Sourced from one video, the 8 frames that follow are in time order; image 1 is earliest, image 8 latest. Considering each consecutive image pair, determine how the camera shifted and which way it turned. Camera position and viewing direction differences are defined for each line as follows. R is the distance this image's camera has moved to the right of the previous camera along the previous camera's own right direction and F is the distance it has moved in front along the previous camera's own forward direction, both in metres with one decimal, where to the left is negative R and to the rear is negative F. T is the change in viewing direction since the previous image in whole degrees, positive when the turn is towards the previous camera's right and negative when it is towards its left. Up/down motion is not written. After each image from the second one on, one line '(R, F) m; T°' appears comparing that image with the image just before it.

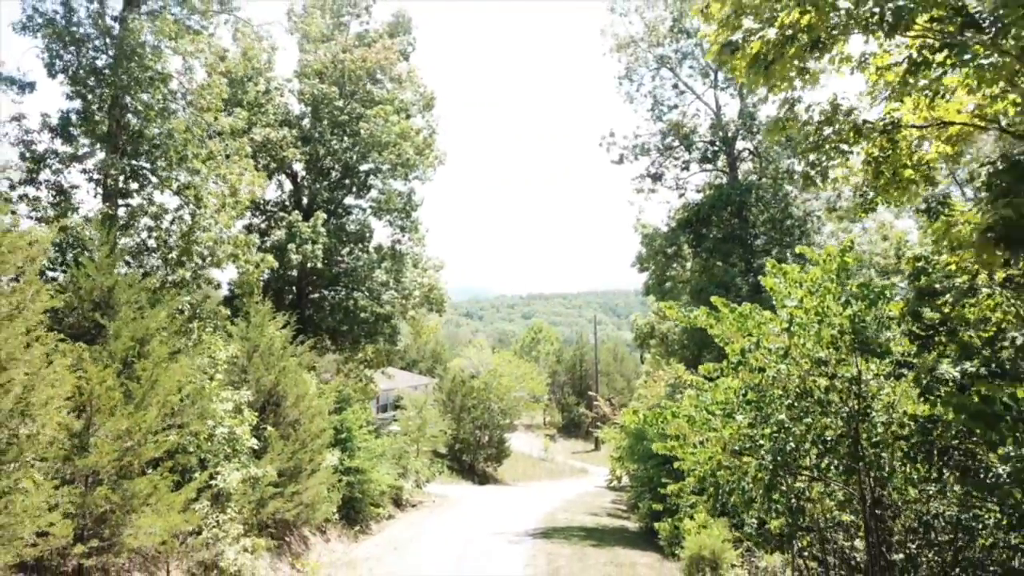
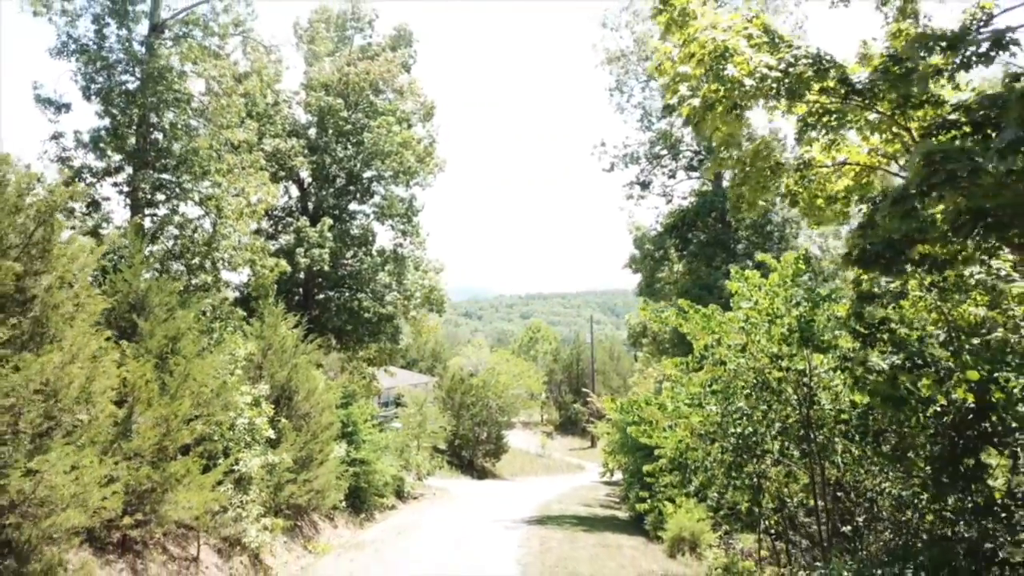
(+0.1, -1.3) m; 0°
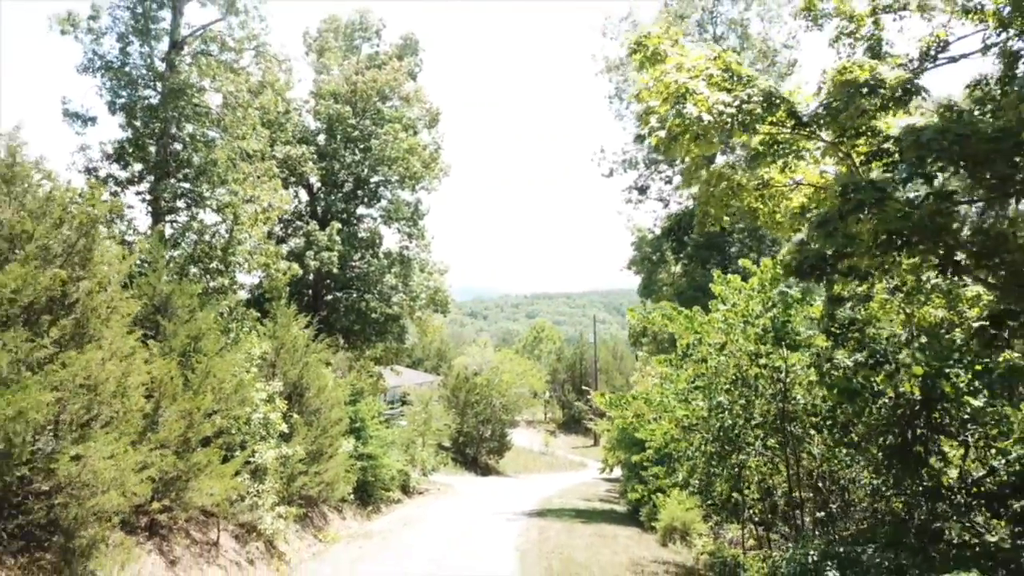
(+0.1, -0.9) m; 0°
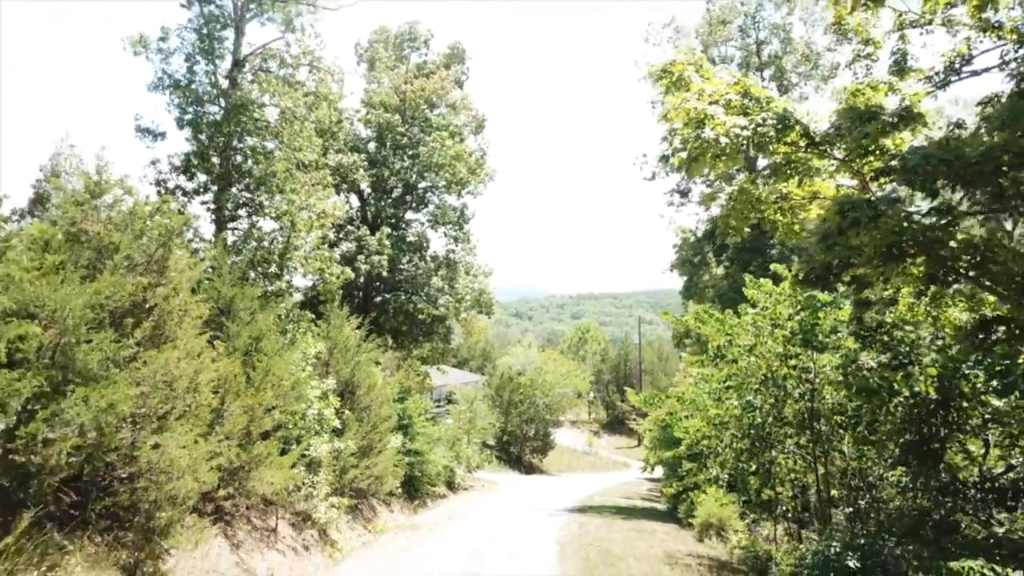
(+0.1, -0.7) m; -3°
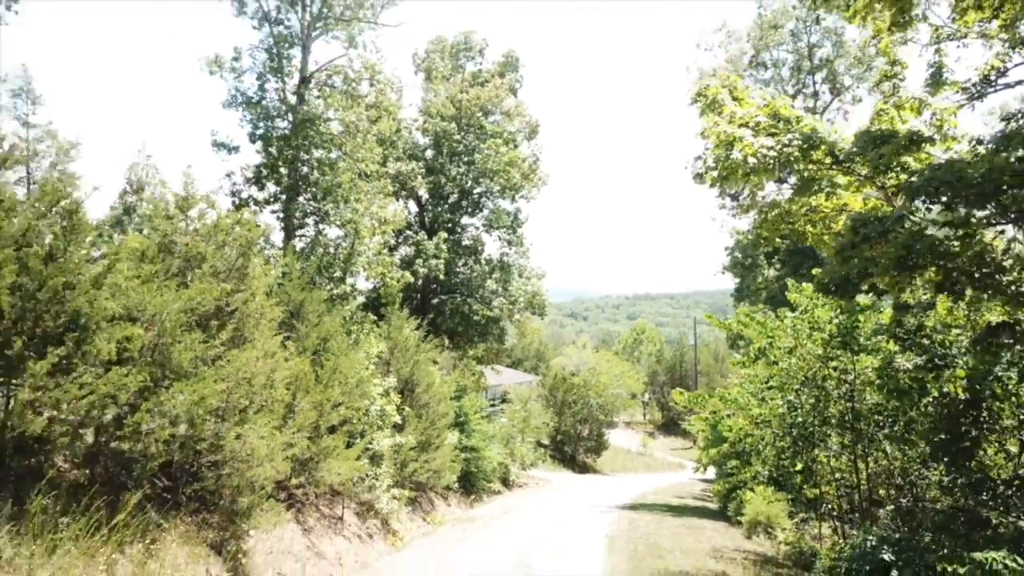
(+0.1, -0.8) m; -4°
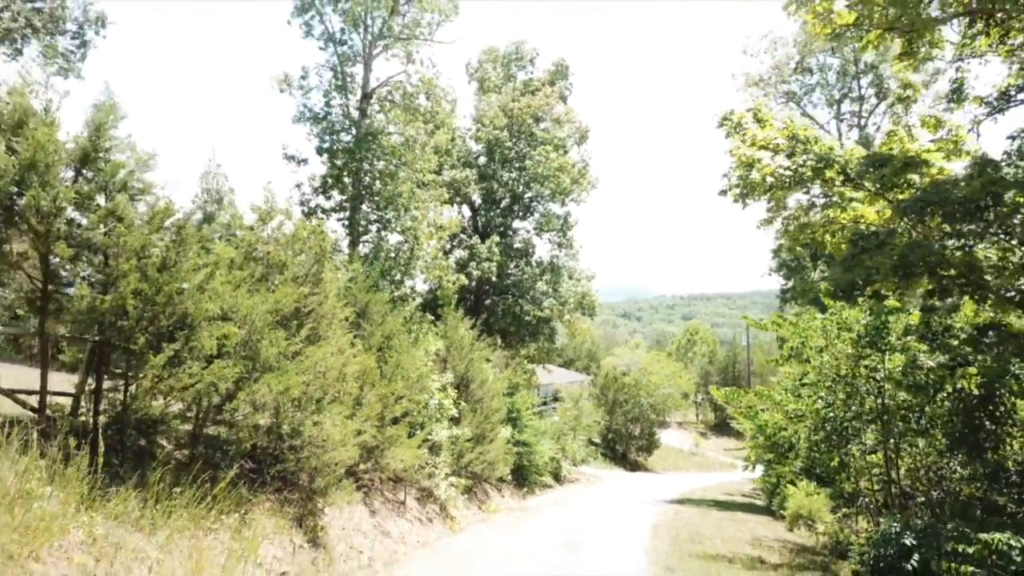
(+0.1, -1.1) m; -4°
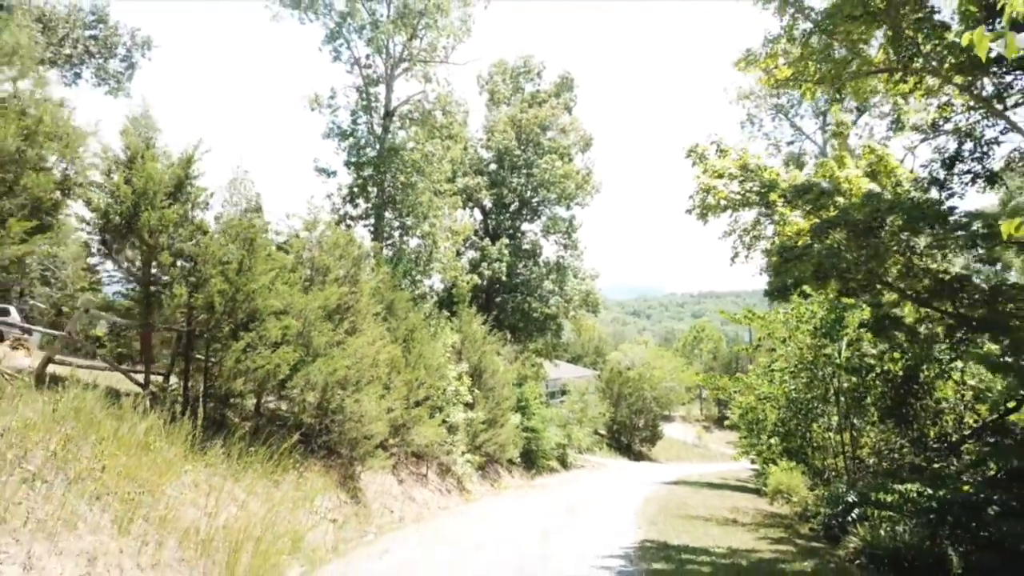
(0.0, -2.2) m; -1°
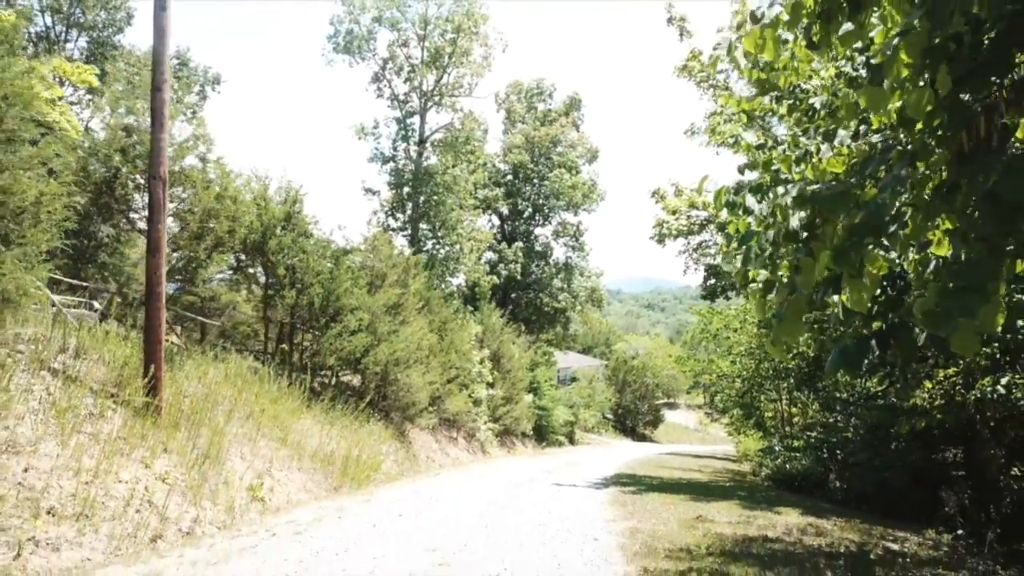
(0.0, -4.5) m; -1°
